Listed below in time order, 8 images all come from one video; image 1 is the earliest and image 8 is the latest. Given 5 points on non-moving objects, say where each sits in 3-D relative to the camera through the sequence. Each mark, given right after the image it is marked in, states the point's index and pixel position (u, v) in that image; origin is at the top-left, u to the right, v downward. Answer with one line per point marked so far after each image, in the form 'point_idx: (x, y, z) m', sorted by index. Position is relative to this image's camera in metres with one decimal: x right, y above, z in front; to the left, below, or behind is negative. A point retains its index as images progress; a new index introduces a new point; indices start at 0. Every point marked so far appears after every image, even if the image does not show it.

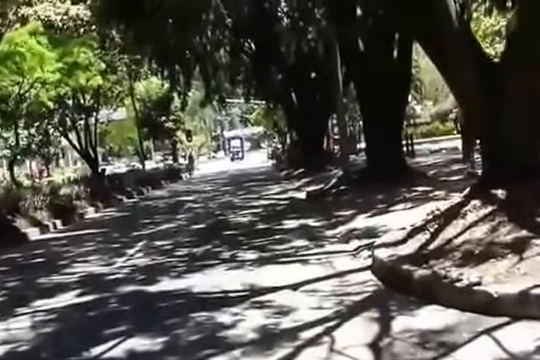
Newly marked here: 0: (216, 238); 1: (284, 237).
0: (-0.8, -0.9, +16.7) m
1: (+0.2, -0.8, +15.4) m
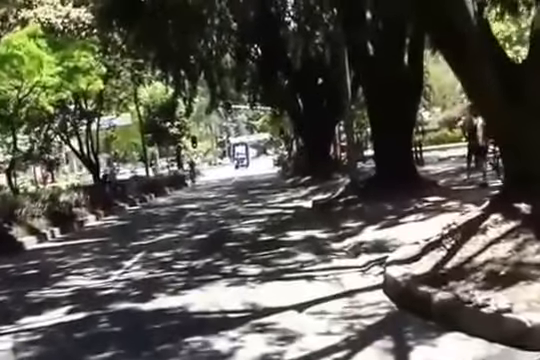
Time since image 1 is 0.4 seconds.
0: (-0.7, -1.0, +15.9) m
1: (+0.3, -0.9, +14.5) m
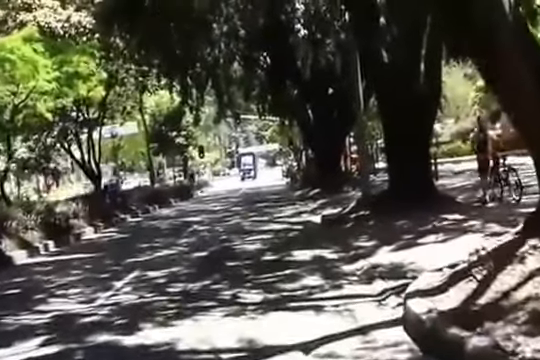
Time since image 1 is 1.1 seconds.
0: (-0.7, -1.2, +14.5) m
1: (+0.3, -1.1, +13.1) m
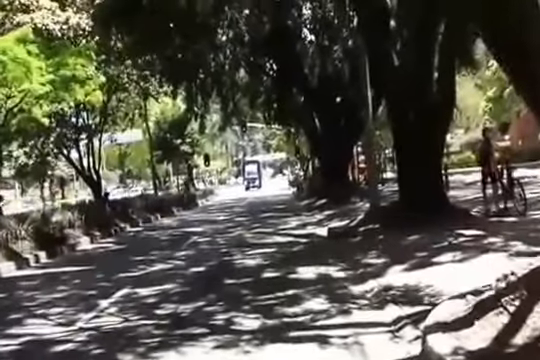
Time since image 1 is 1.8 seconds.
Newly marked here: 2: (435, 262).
0: (-0.7, -1.3, +13.2) m
1: (+0.3, -1.2, +11.9) m
2: (+1.9, -0.9, +12.9) m
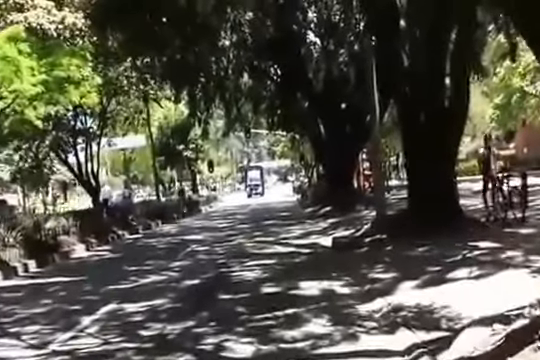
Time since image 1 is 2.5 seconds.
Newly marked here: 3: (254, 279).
0: (-0.7, -1.4, +12.1) m
1: (+0.3, -1.3, +10.7) m
2: (+1.9, -1.0, +11.7) m
3: (-0.2, -1.3, +15.1) m
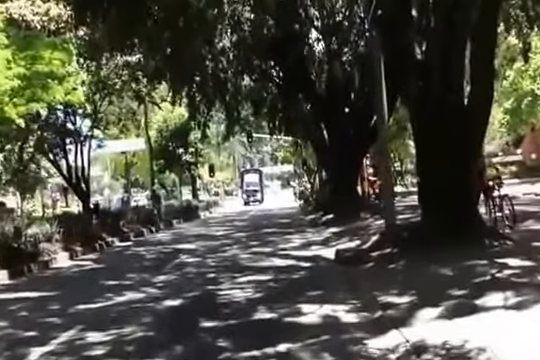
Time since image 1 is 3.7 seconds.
0: (-0.8, -1.4, +10.0) m
1: (+0.2, -1.3, +8.6) m
2: (+1.8, -1.1, +9.6) m
3: (-0.3, -1.4, +13.0) m
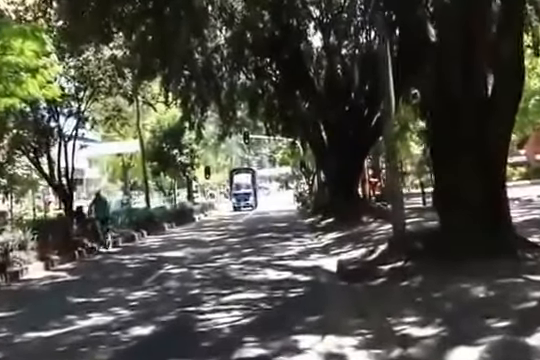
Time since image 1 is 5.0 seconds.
0: (-0.9, -1.4, +7.6) m
1: (+0.1, -1.3, +6.3) m
2: (+1.7, -1.1, +7.3) m
3: (-0.4, -1.4, +10.7) m
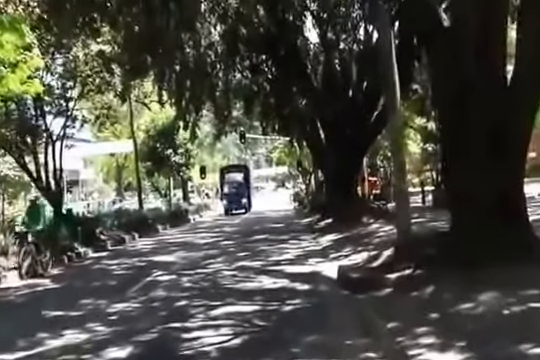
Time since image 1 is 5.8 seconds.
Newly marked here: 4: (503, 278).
0: (-0.9, -1.4, +6.2) m
1: (+0.1, -1.3, +4.9) m
2: (+1.6, -1.0, +5.9) m
3: (-0.4, -1.4, +9.3) m
4: (+2.2, -1.0, +11.2) m
